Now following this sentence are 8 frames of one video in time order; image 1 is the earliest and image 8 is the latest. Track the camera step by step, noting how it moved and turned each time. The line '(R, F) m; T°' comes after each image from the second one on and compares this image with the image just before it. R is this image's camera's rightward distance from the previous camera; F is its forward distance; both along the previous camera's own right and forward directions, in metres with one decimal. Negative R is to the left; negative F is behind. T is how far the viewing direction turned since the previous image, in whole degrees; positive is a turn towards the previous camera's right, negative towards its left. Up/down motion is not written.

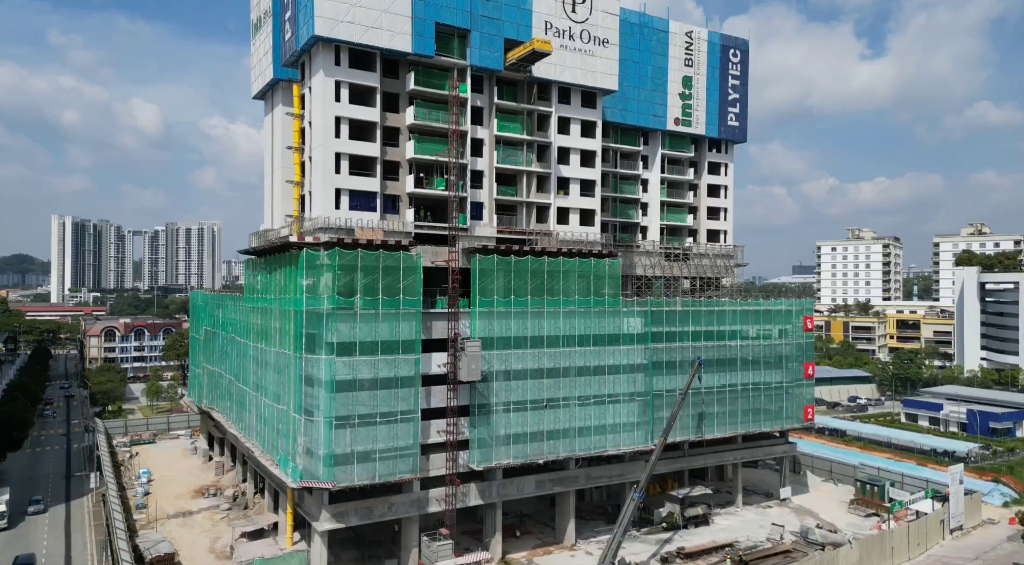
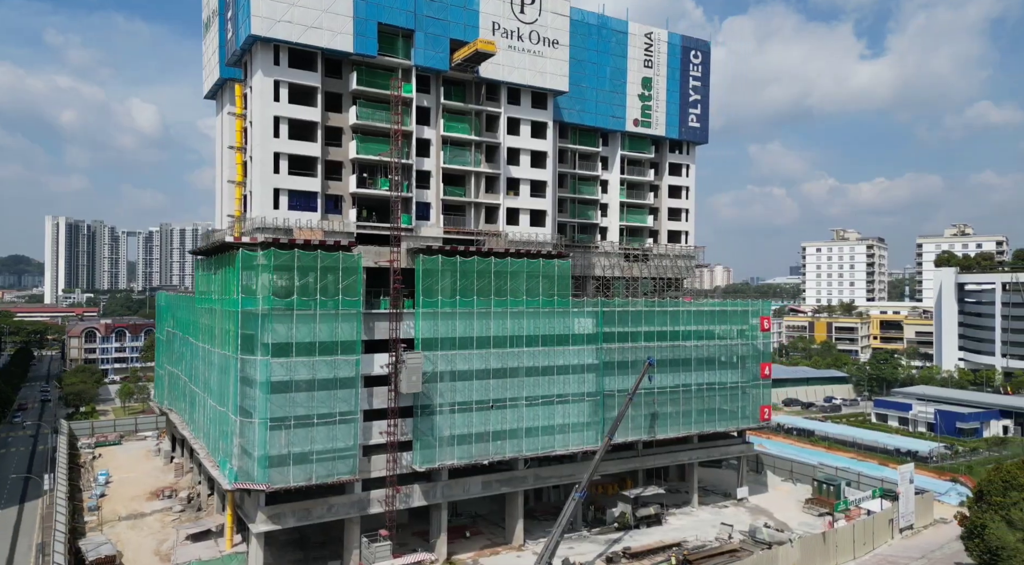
(+2.8, 0.0) m; +1°
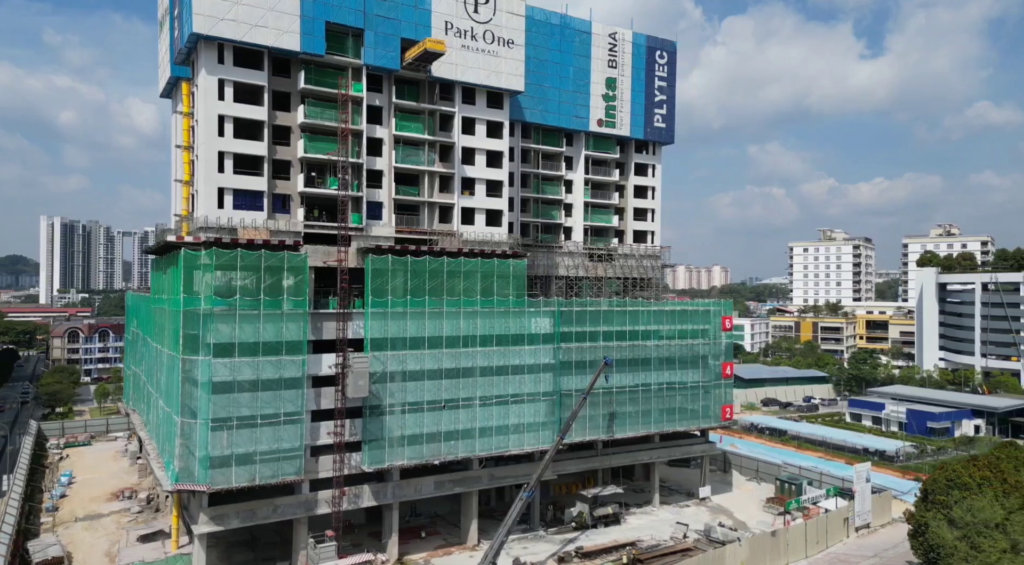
(+2.5, 0.0) m; +1°
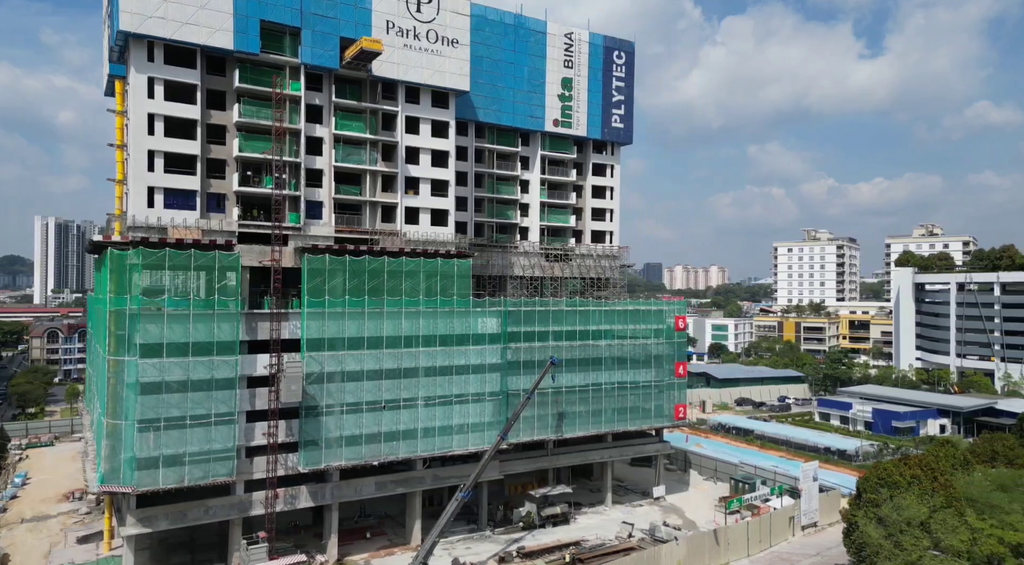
(+3.1, 0.0) m; +1°
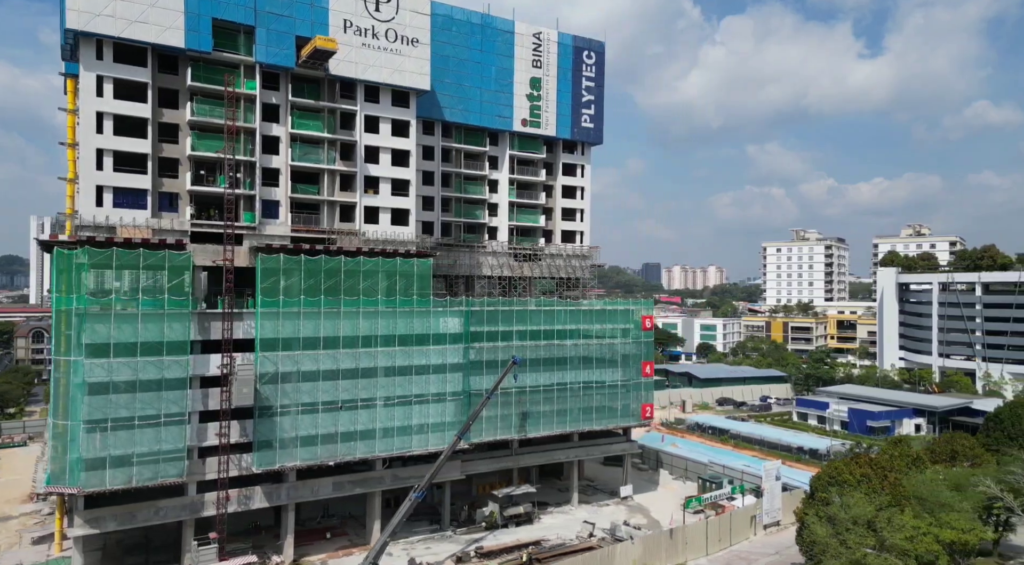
(+2.2, 0.0) m; +1°
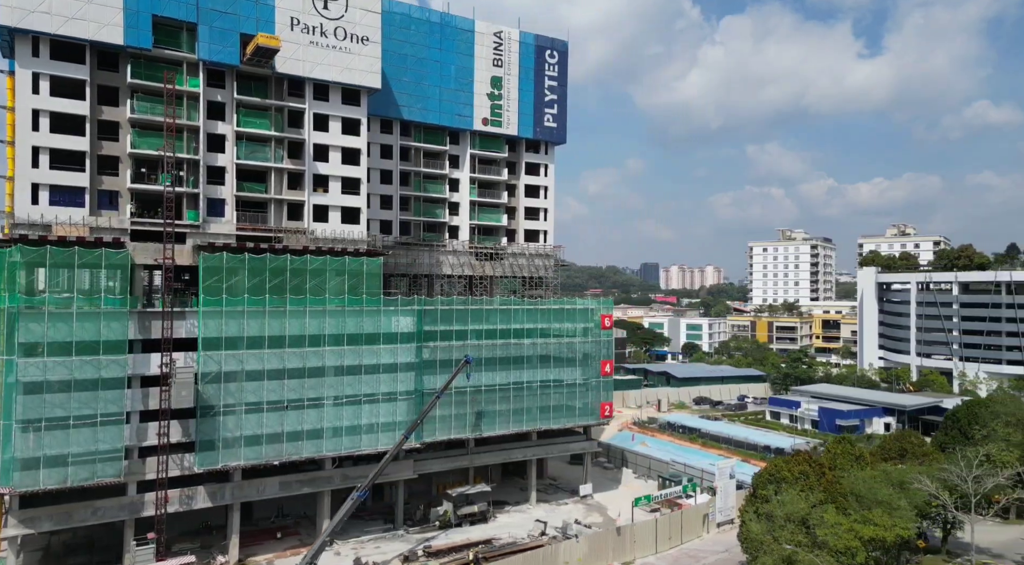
(+2.8, 0.0) m; +1°
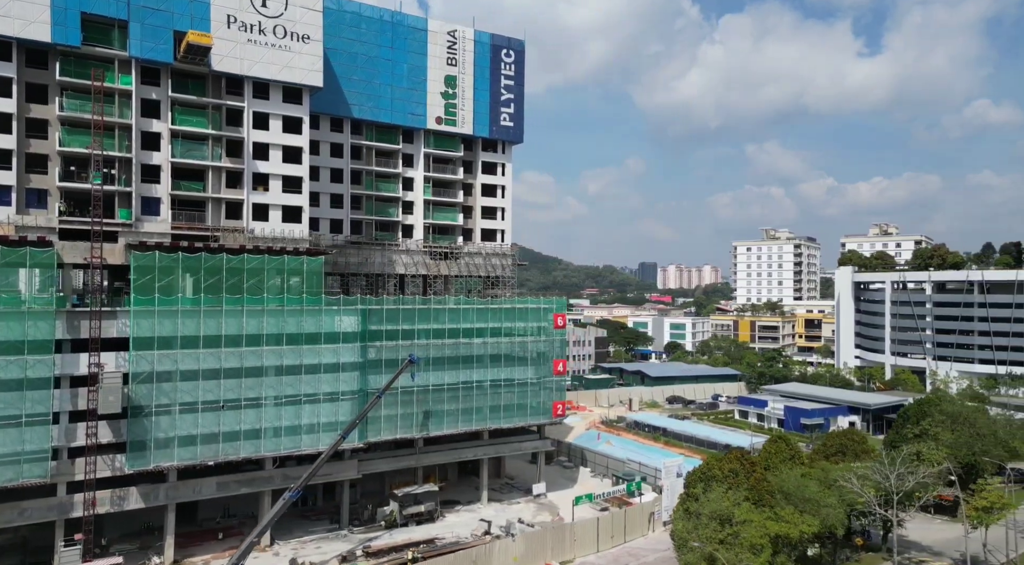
(+3.2, 0.0) m; +1°
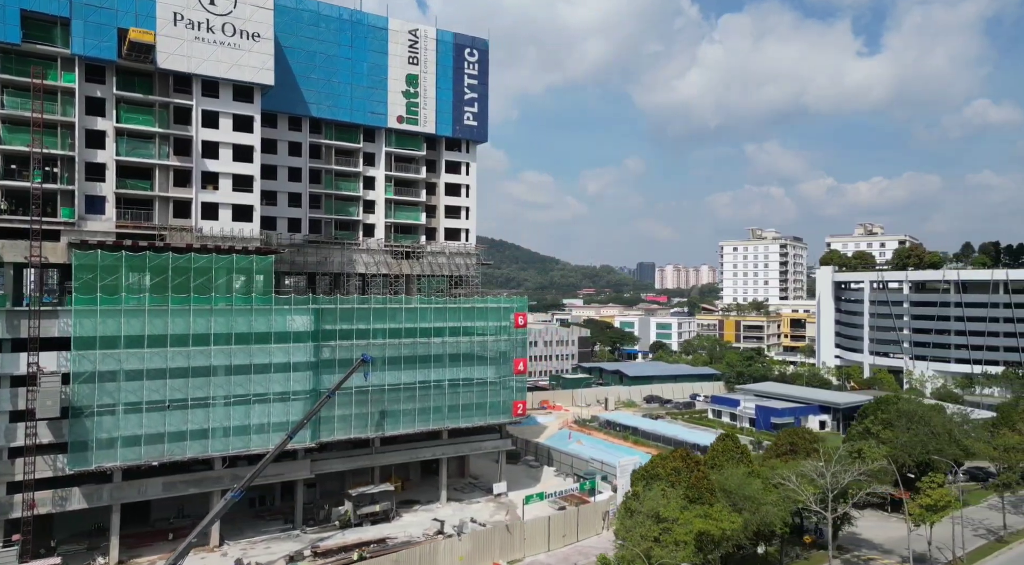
(+2.7, 0.0) m; +1°
